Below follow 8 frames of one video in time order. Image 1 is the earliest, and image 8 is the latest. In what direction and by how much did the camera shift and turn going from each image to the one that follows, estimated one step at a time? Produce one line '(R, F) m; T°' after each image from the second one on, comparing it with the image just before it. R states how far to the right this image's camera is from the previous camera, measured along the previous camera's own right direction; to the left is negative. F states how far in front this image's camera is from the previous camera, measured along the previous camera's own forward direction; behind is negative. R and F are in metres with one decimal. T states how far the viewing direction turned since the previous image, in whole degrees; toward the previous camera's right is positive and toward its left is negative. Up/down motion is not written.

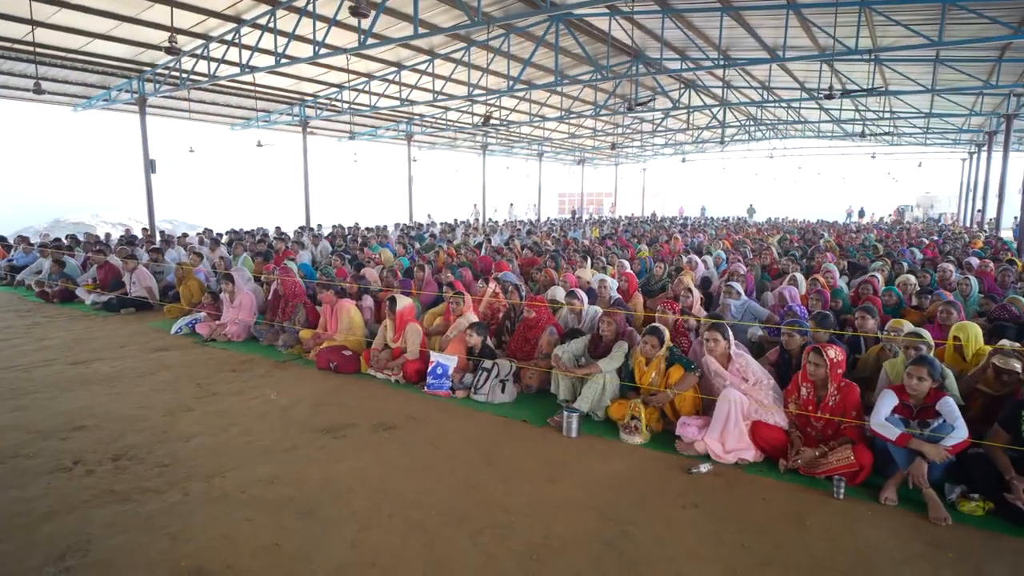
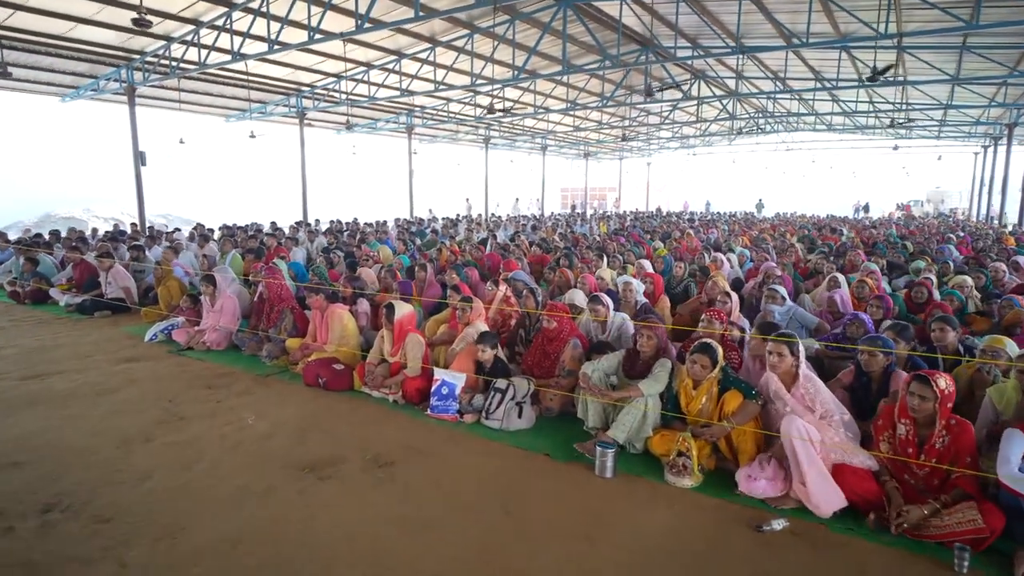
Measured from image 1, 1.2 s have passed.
(-0.1, +0.7) m; 0°
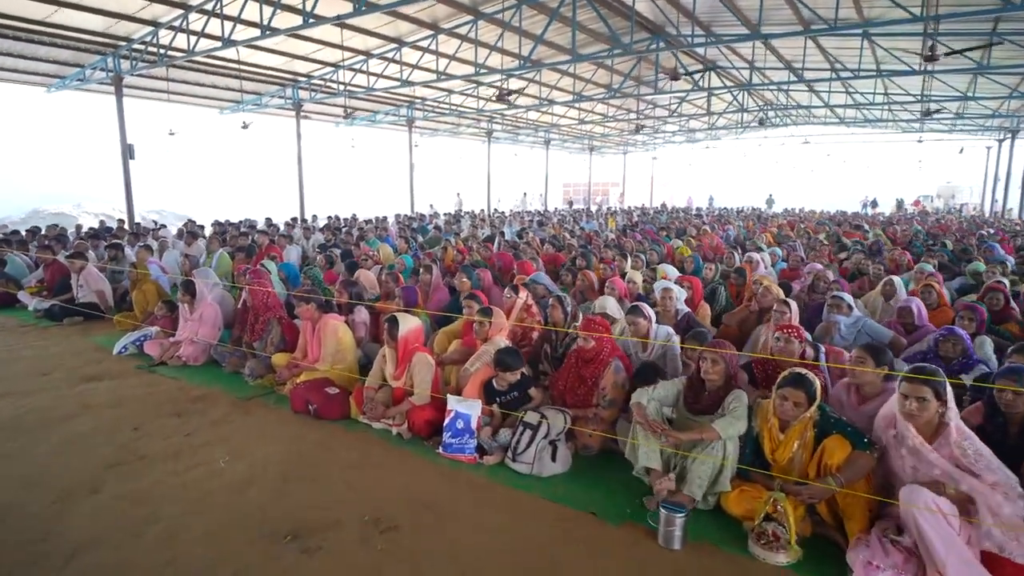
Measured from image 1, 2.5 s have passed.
(-0.2, +0.7) m; 0°
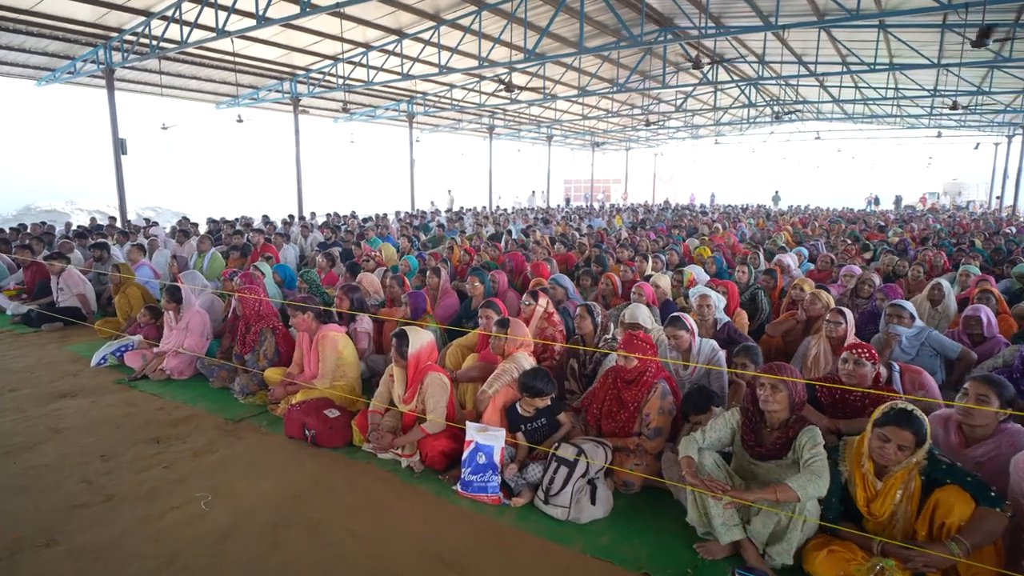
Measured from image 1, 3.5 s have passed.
(-0.1, +0.5) m; 0°
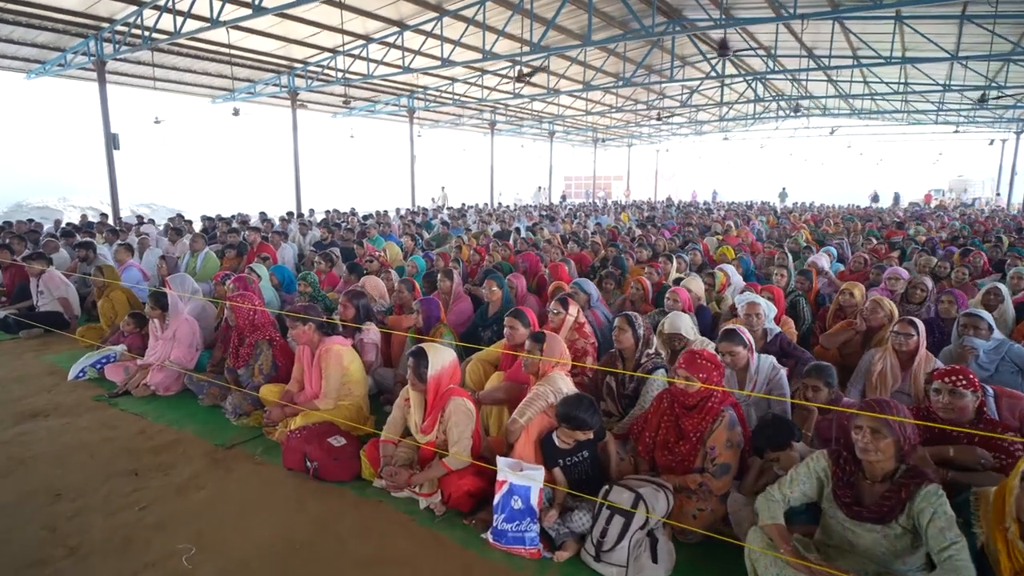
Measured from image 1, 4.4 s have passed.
(-0.2, +0.4) m; 0°
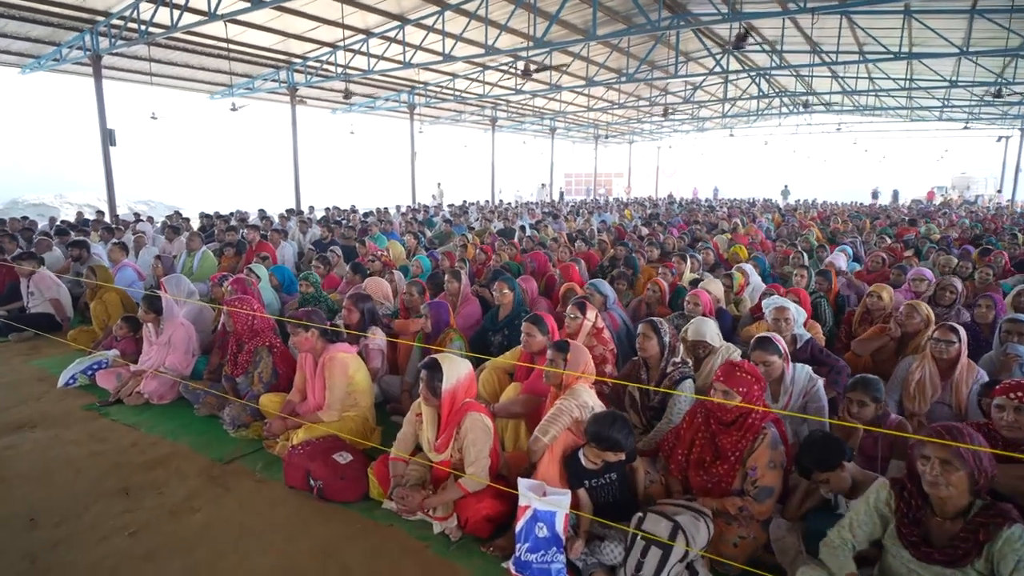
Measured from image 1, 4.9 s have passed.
(-0.1, +0.2) m; 0°
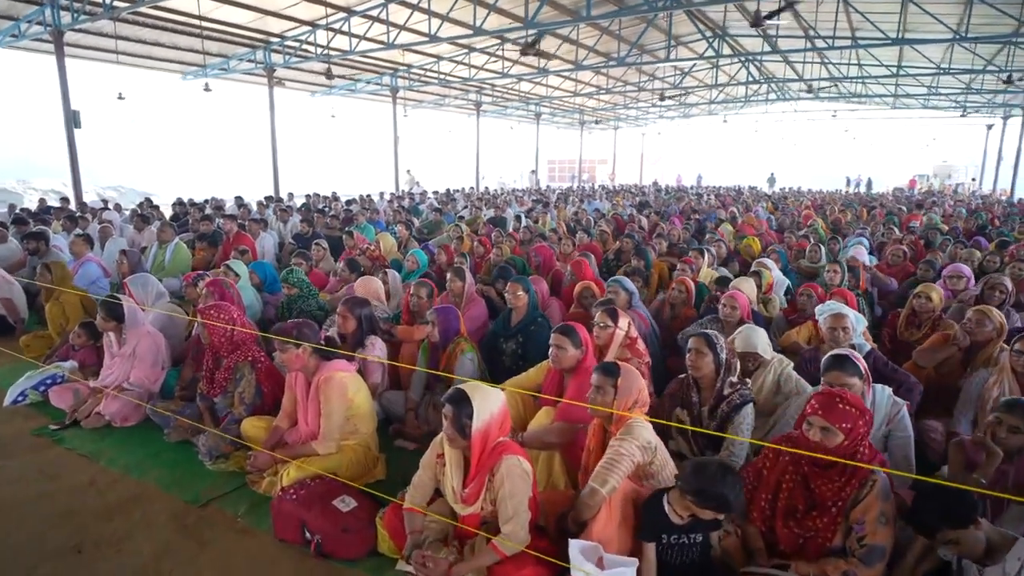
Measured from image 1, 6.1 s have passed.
(-0.2, +0.5) m; +2°
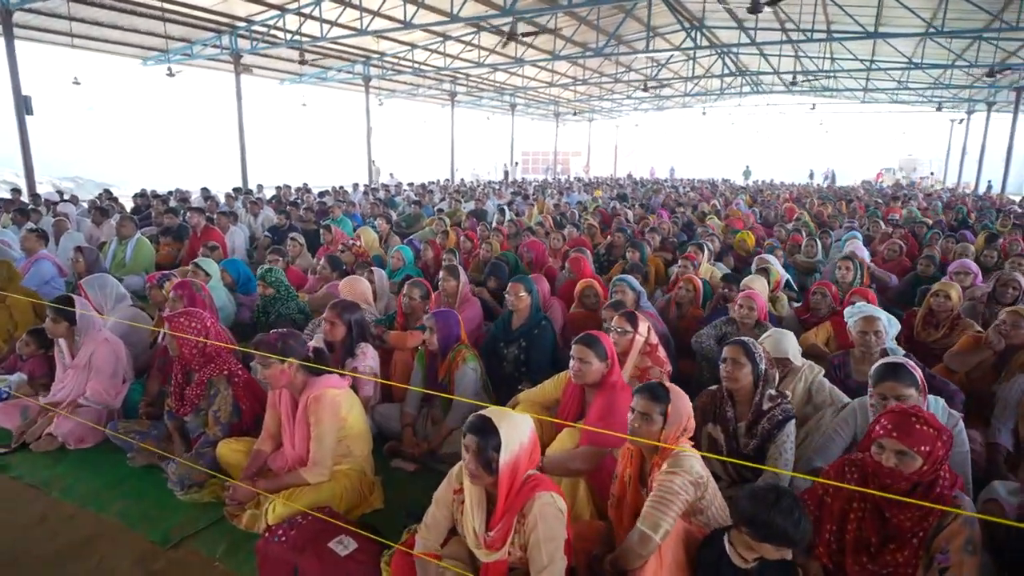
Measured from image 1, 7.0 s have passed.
(-0.2, +0.3) m; +3°
